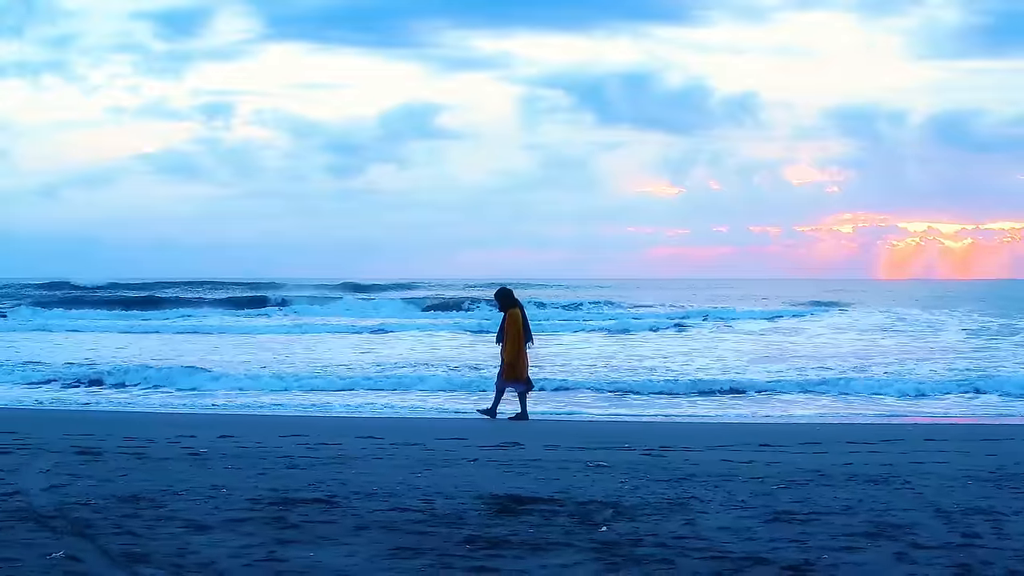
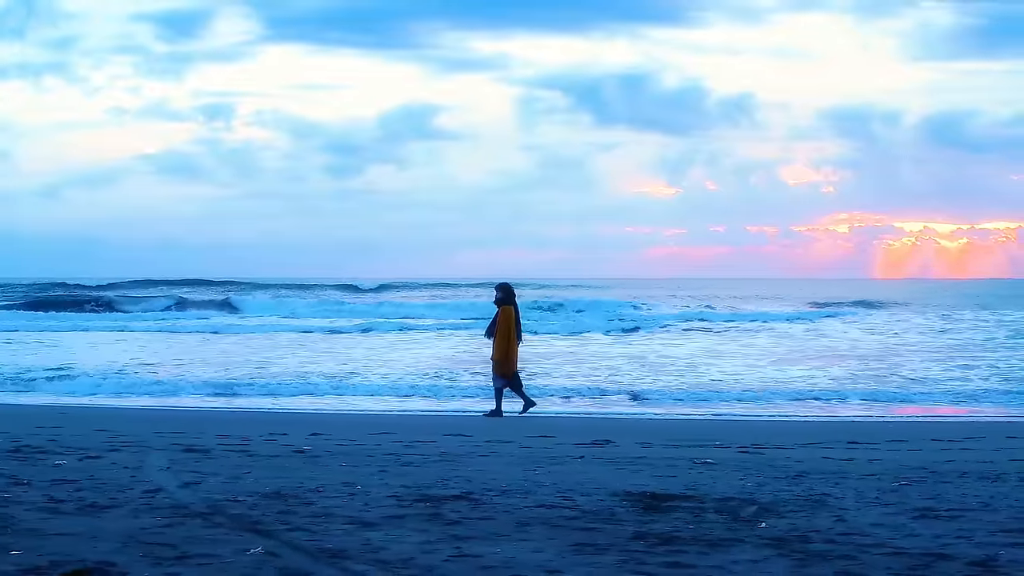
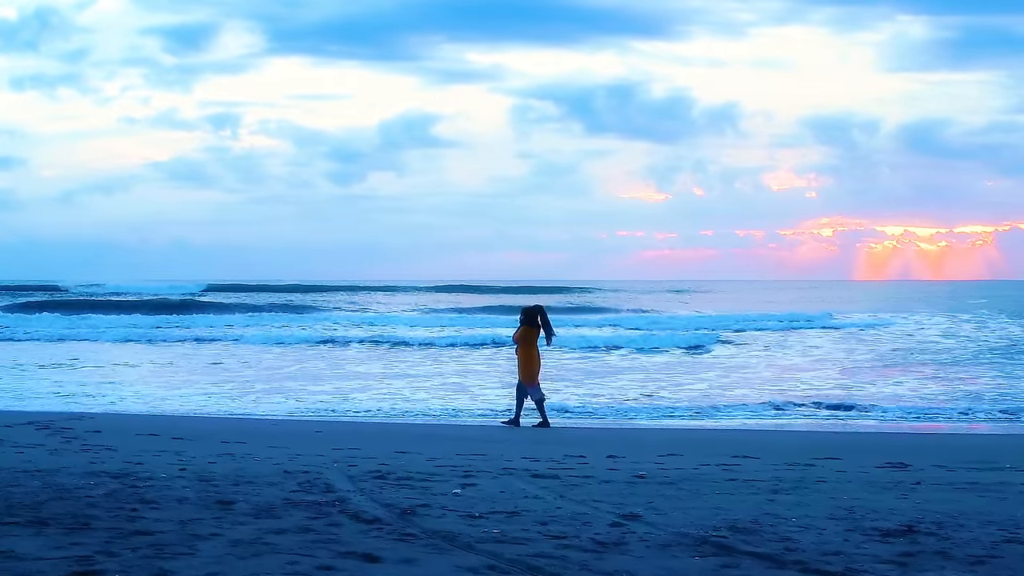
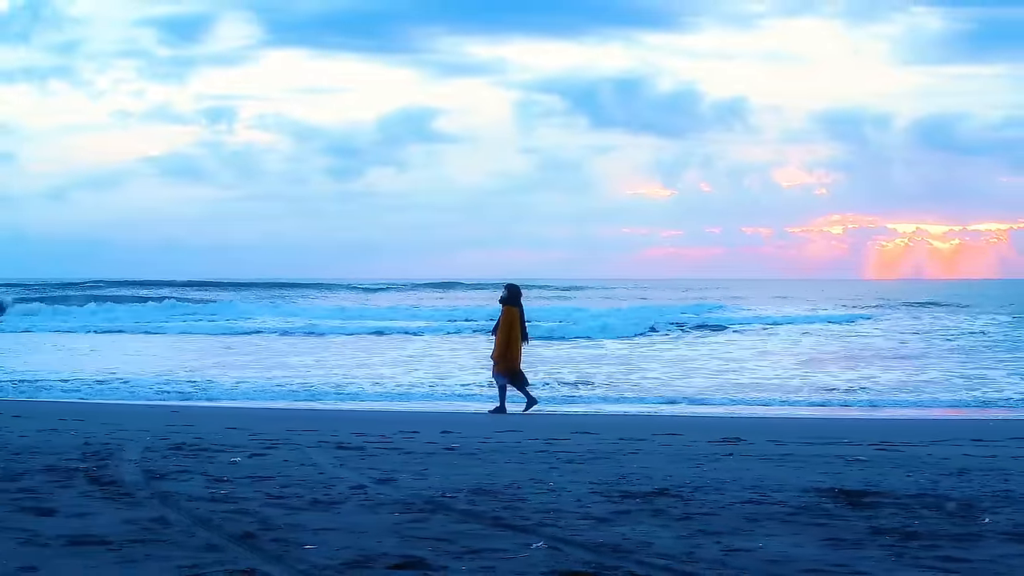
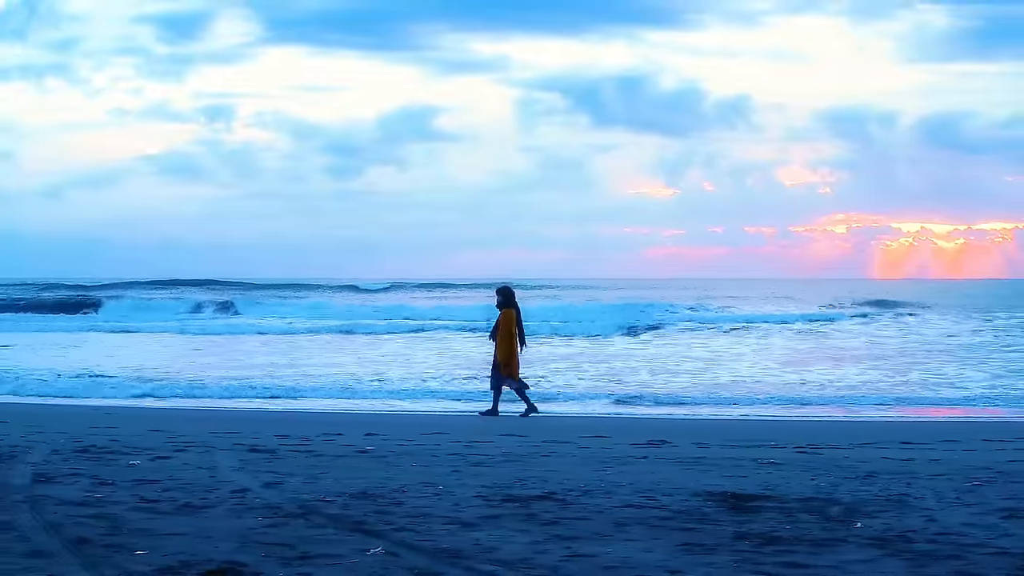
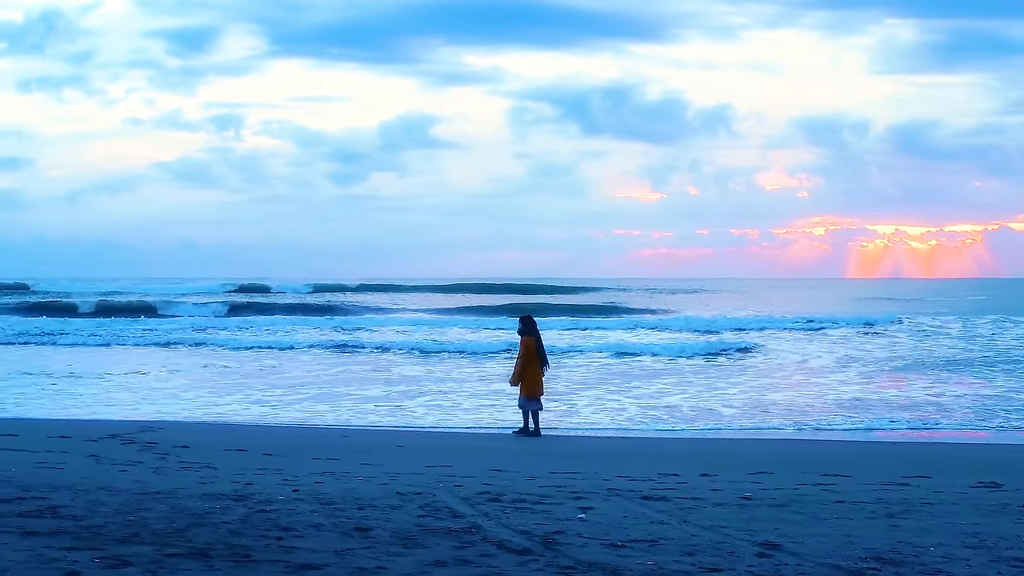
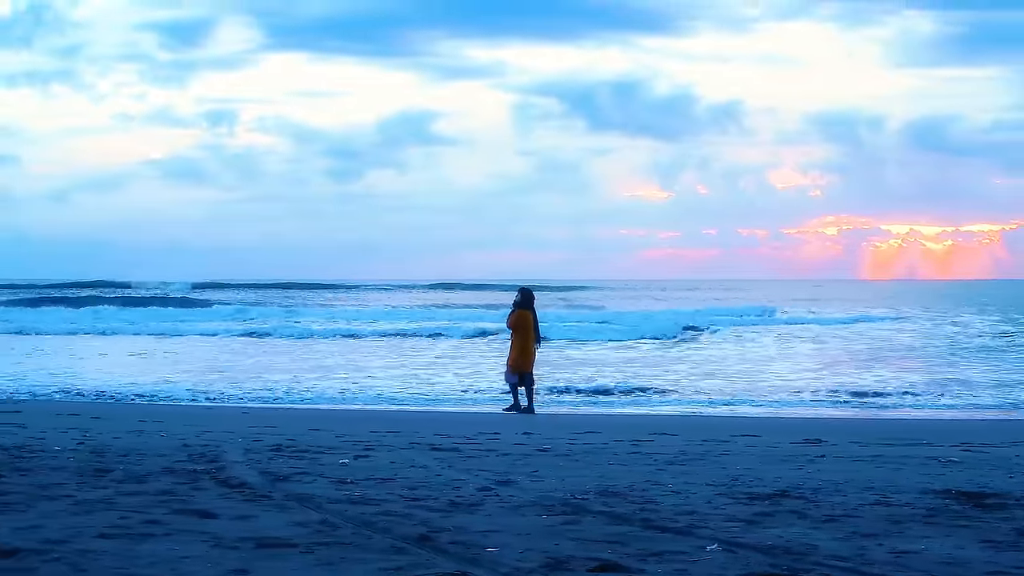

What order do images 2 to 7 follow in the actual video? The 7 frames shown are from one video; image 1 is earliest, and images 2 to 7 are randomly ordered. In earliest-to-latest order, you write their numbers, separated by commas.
2, 5, 4, 7, 3, 6
